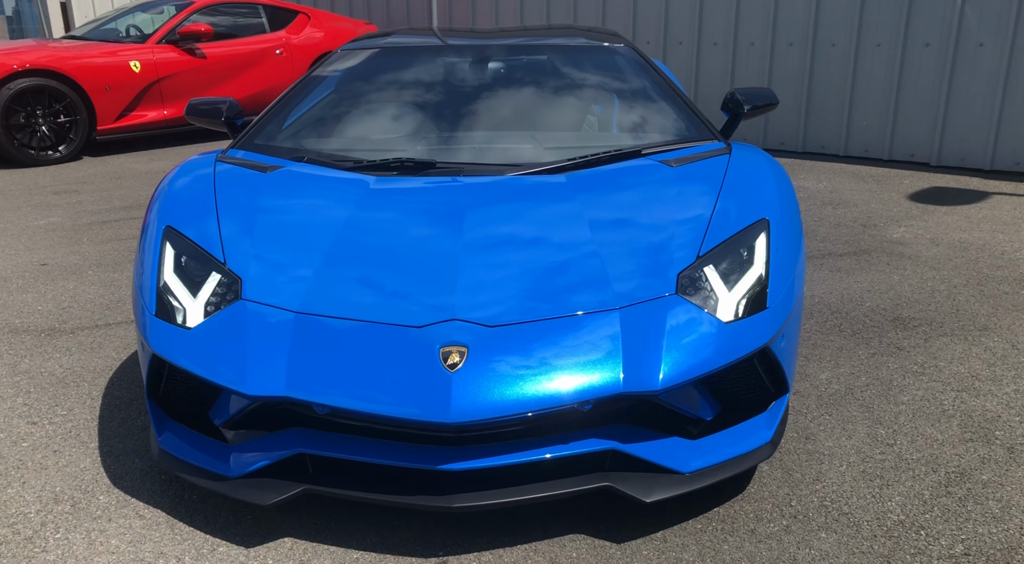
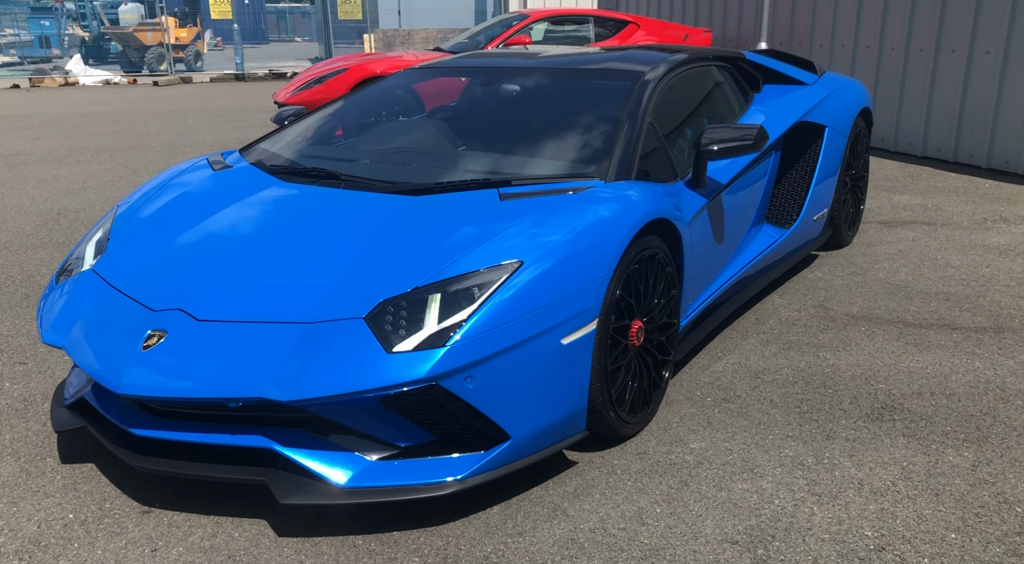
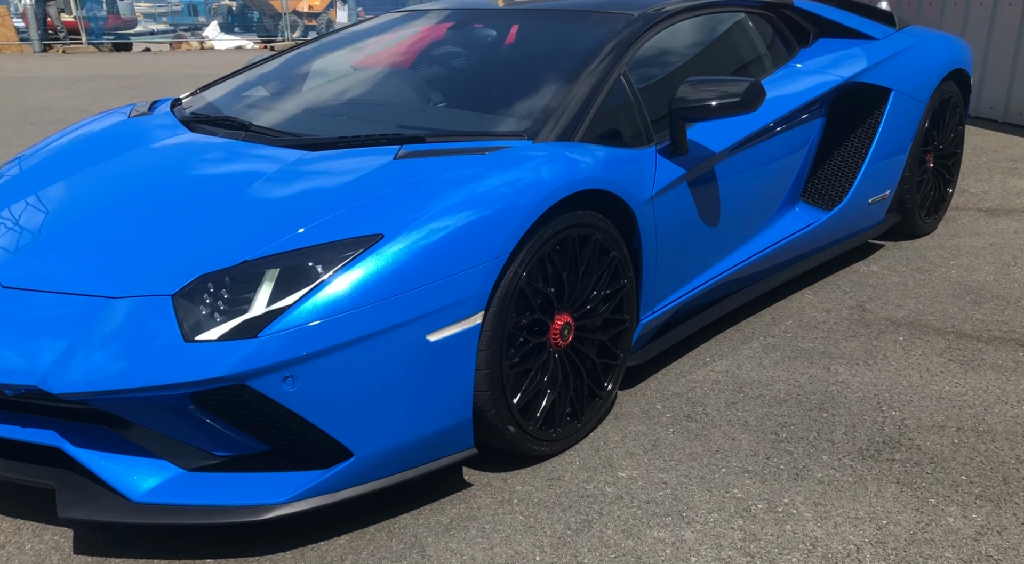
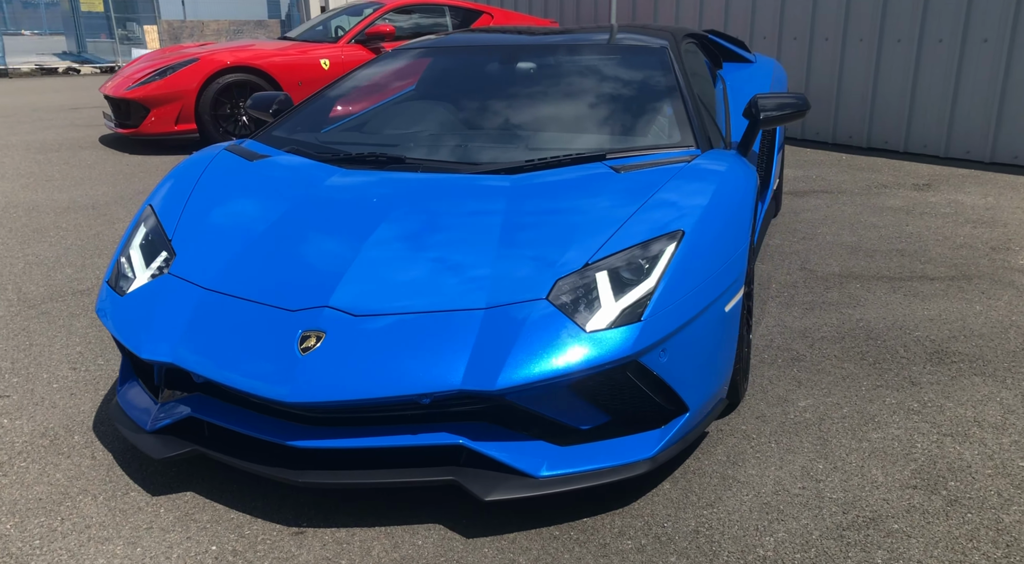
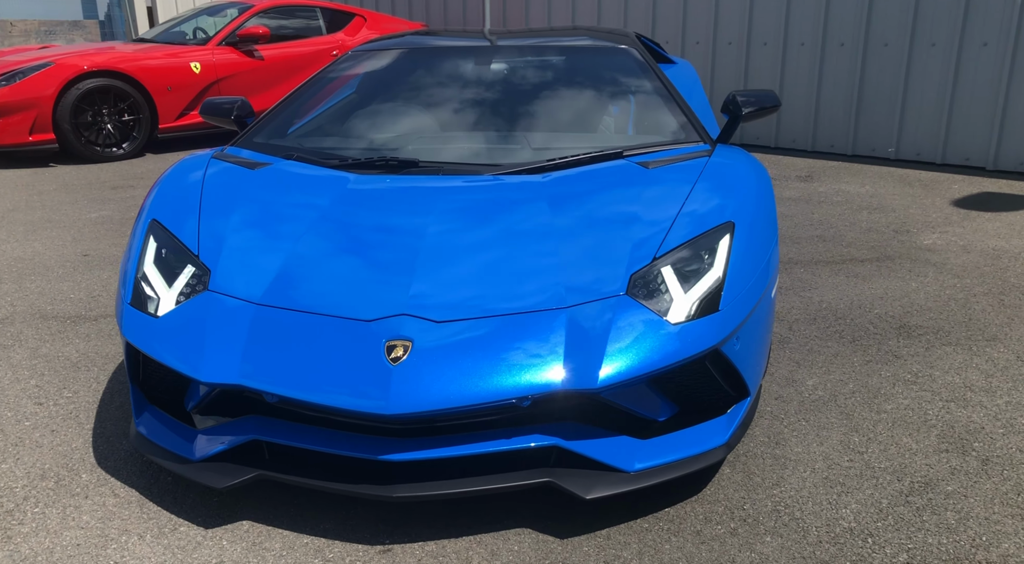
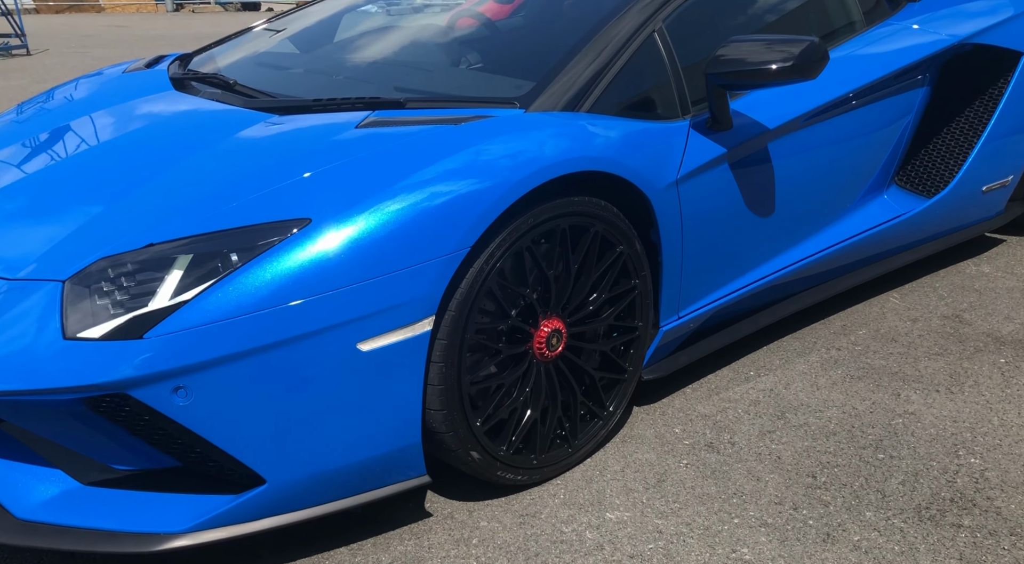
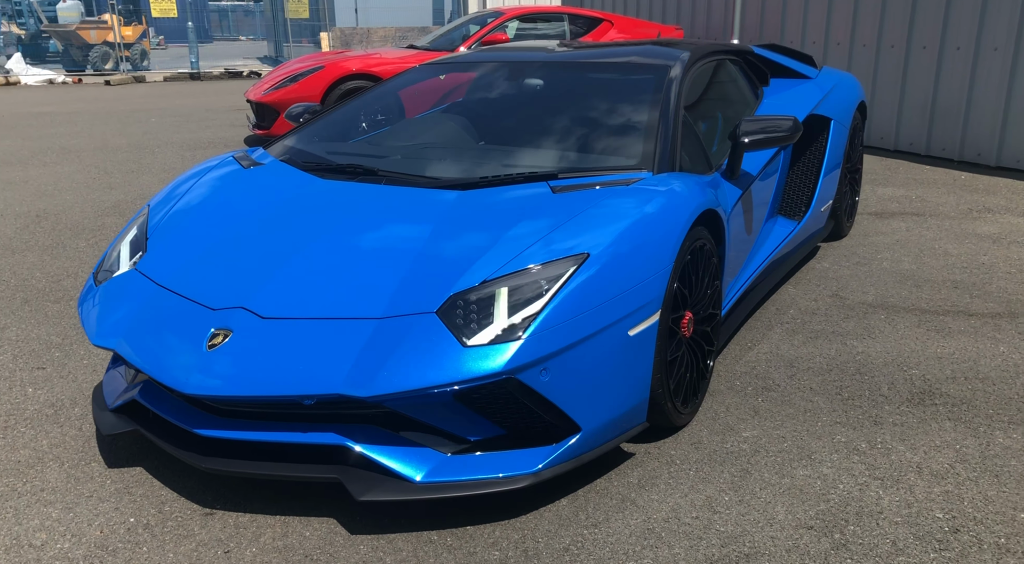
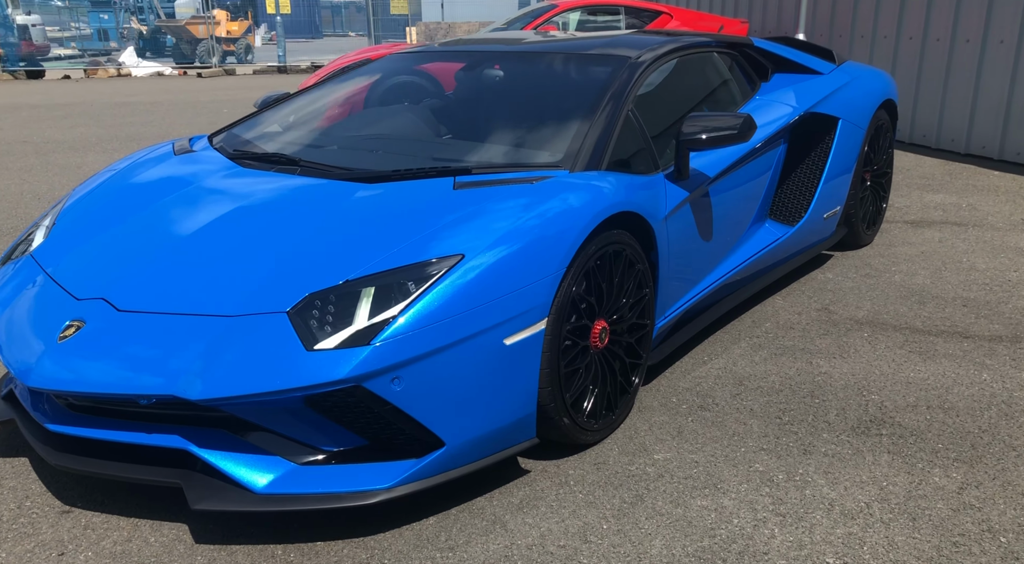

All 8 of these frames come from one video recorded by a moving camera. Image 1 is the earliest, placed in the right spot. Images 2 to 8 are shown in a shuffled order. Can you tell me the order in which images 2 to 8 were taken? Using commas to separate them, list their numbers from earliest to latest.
5, 4, 7, 2, 8, 3, 6
